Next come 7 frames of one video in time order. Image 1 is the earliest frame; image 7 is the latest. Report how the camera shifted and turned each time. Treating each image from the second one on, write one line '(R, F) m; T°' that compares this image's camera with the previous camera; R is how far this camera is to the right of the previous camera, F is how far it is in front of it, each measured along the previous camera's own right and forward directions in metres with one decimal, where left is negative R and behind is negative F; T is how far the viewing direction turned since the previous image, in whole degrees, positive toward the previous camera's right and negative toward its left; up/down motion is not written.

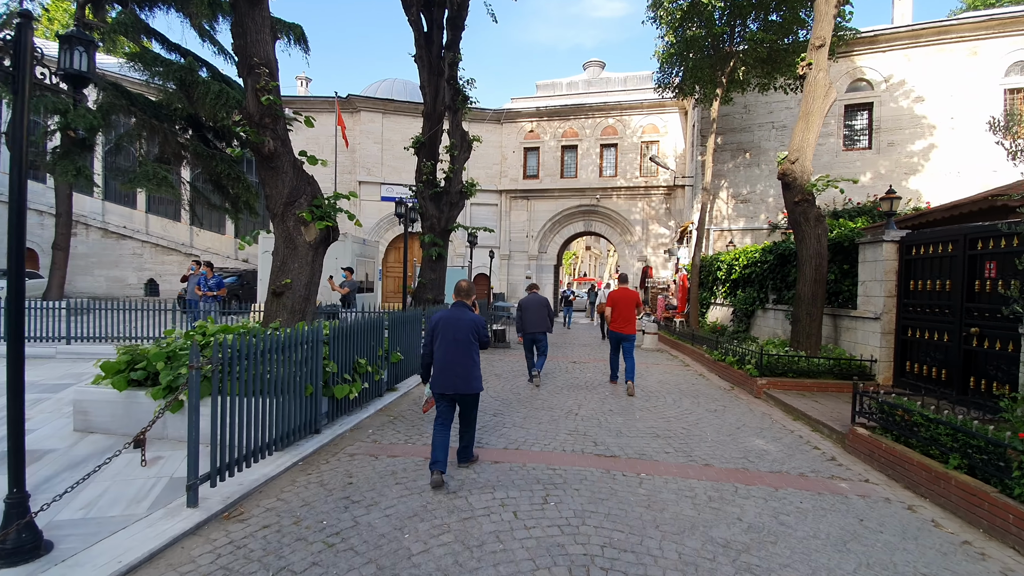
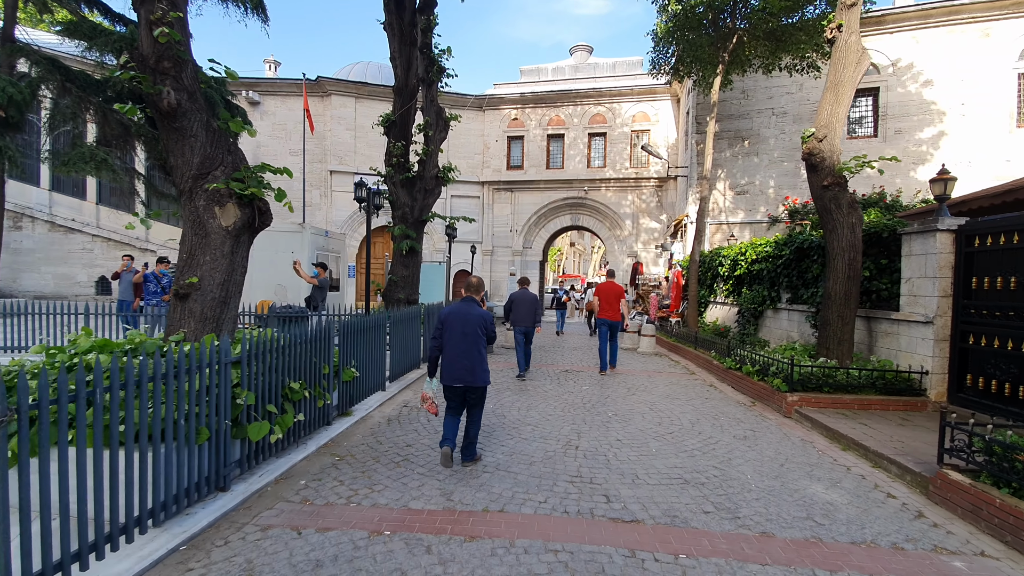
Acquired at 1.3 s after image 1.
(0.0, +1.5) m; +2°
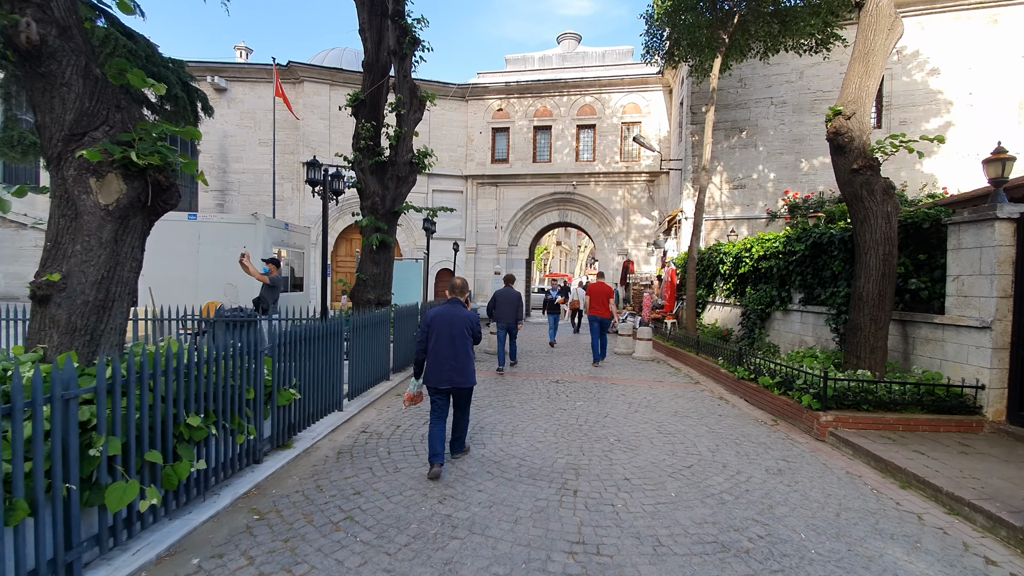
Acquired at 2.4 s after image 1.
(0.0, +1.2) m; +2°
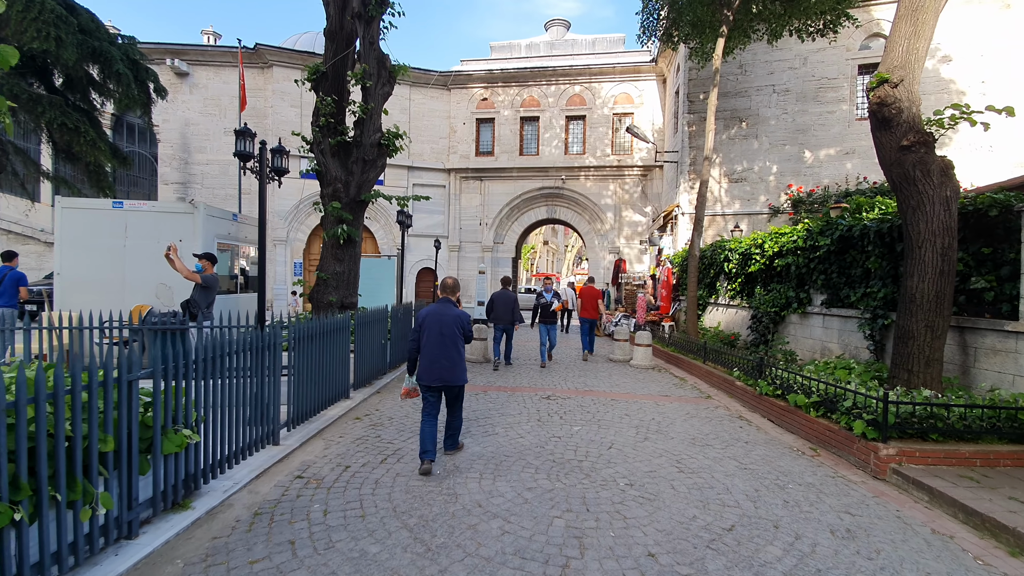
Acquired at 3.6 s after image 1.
(0.0, +1.3) m; +2°
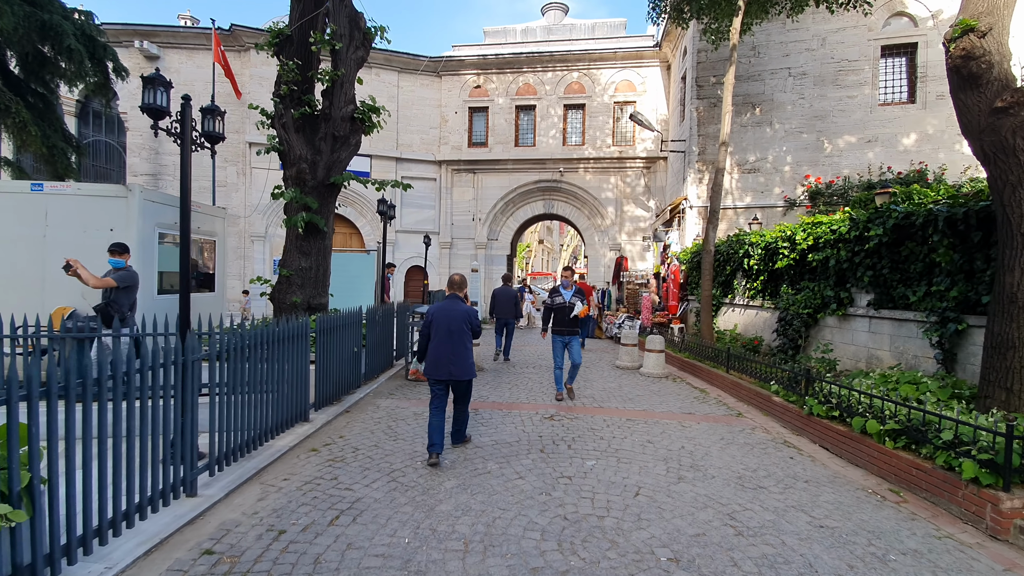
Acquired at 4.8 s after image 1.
(0.0, +1.2) m; +1°
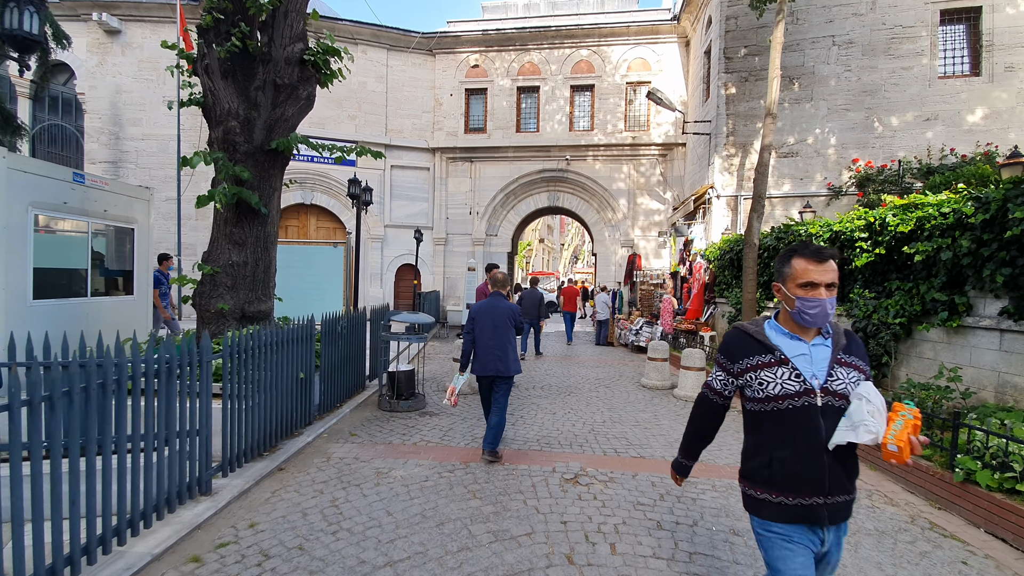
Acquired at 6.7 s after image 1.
(-0.1, +1.9) m; 0°
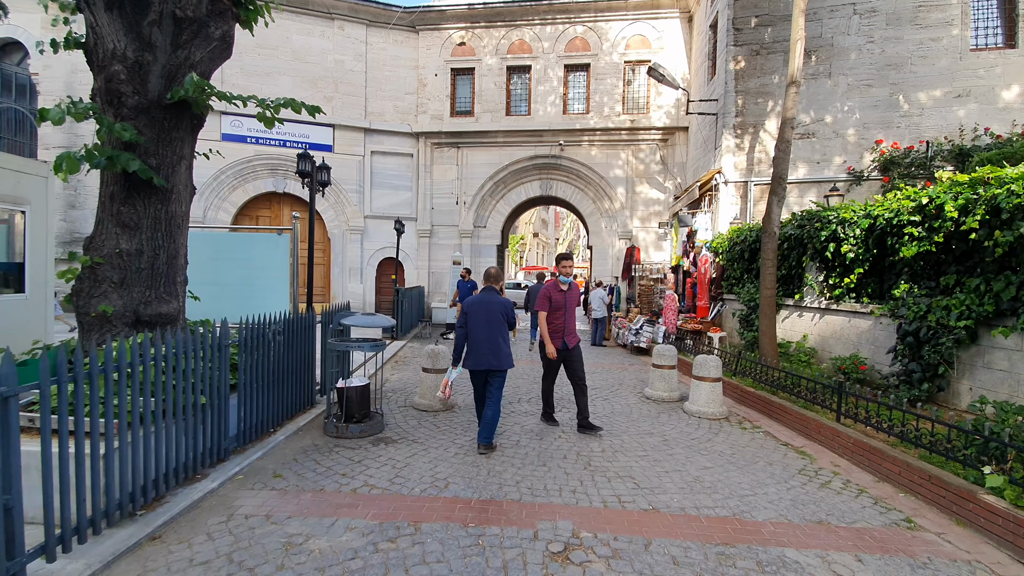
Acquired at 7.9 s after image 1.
(+0.2, +1.2) m; +1°
